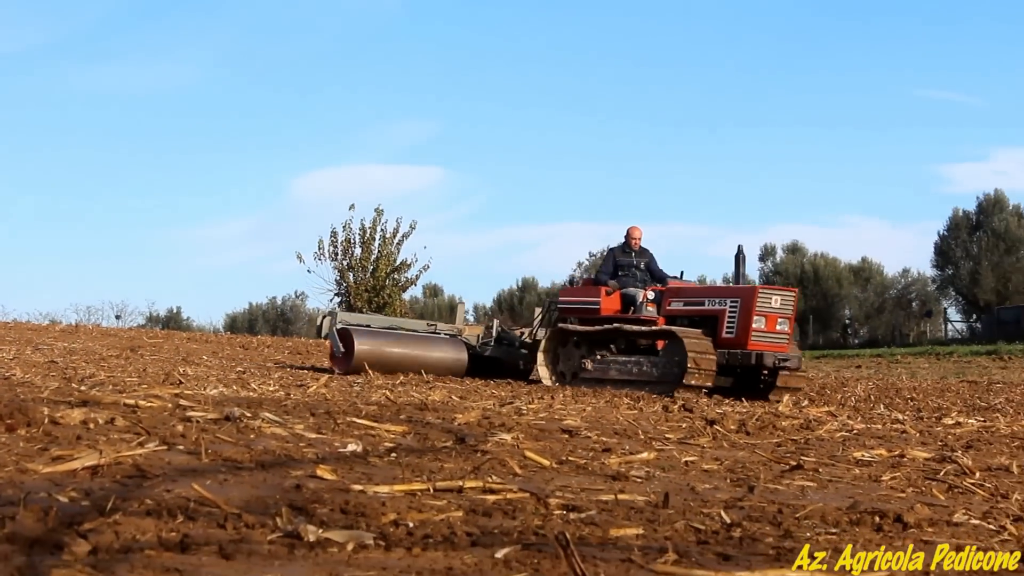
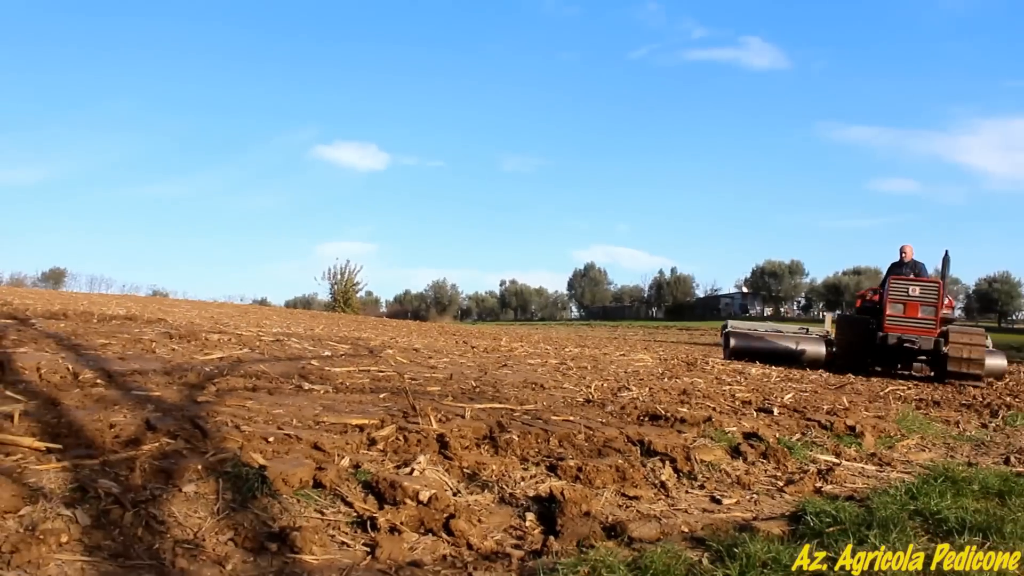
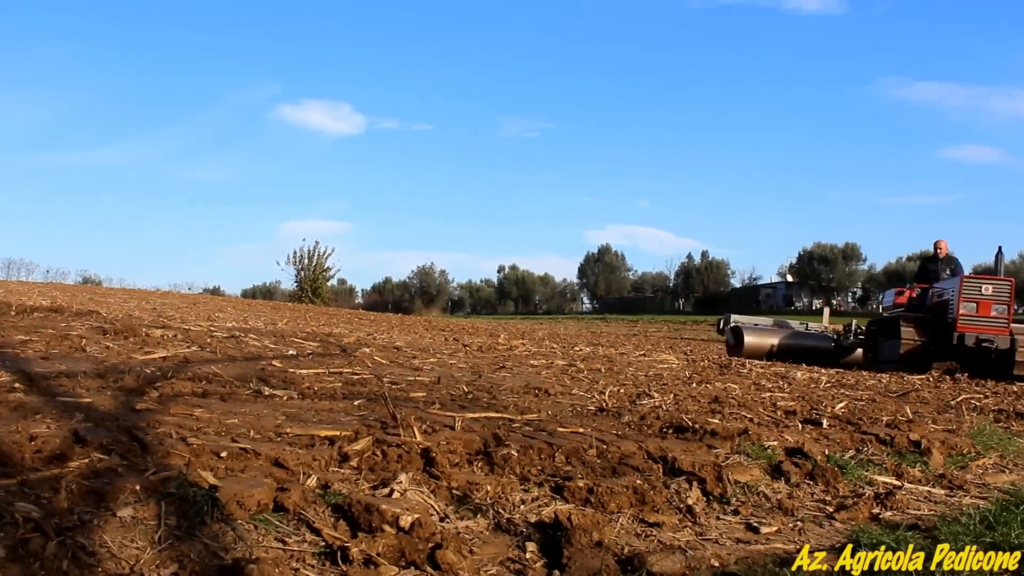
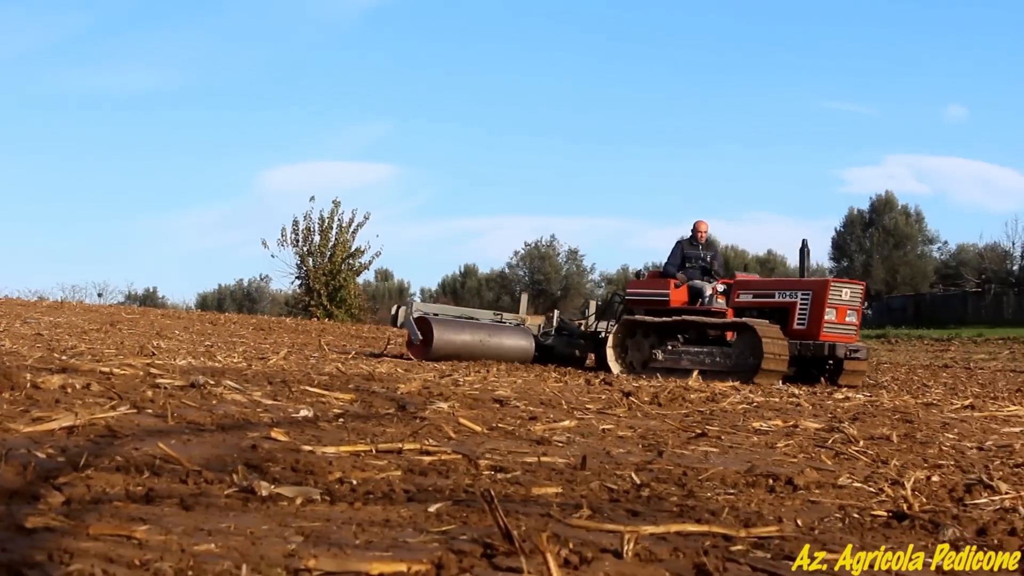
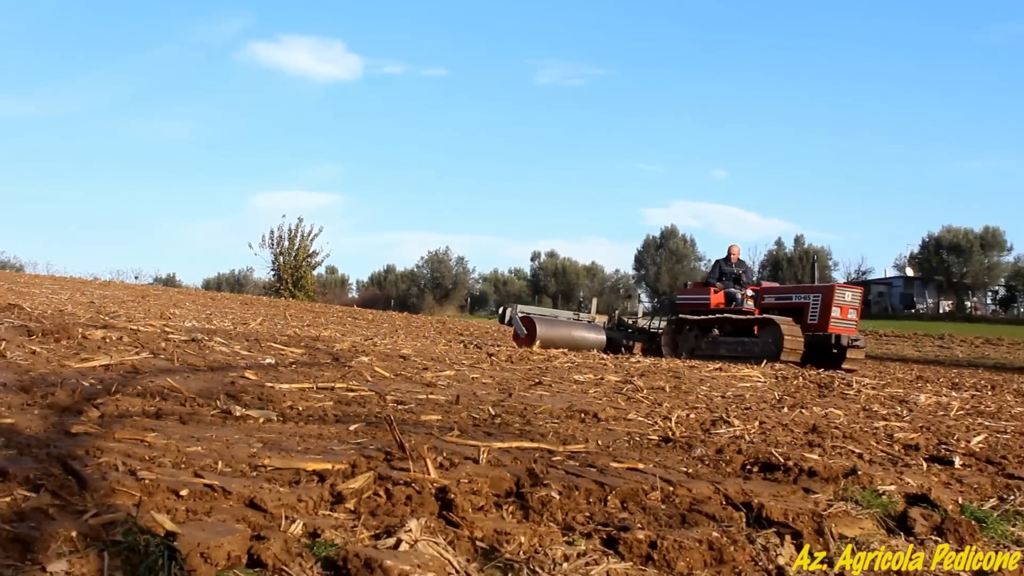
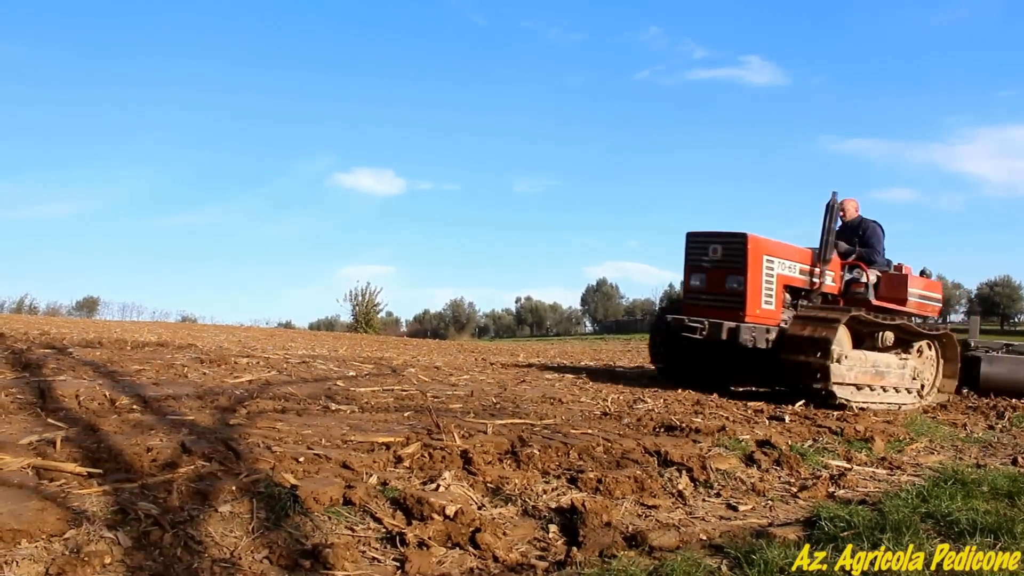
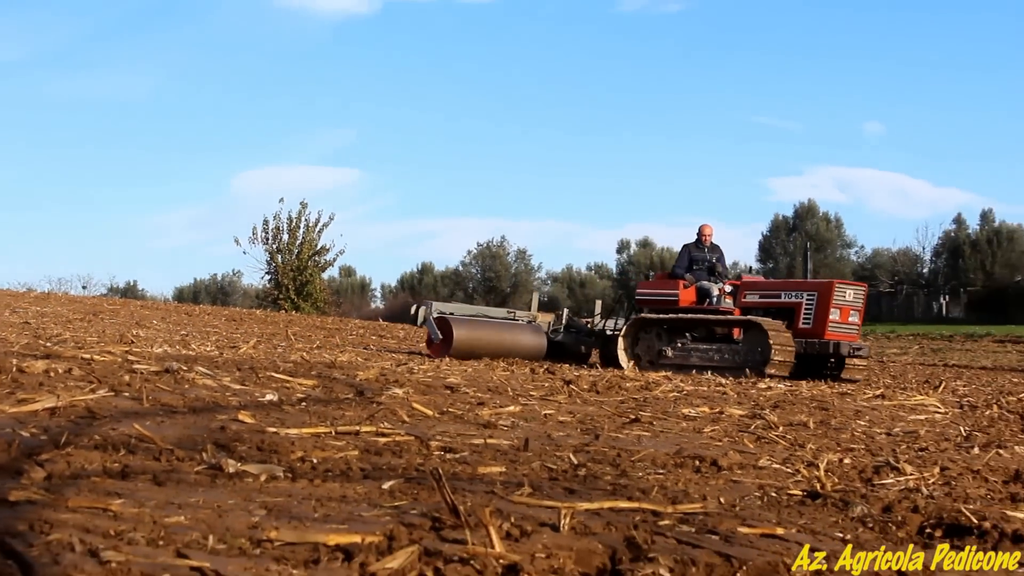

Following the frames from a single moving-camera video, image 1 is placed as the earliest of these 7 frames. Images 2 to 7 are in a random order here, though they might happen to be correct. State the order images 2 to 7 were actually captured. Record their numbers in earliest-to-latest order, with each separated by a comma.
4, 7, 5, 3, 2, 6
